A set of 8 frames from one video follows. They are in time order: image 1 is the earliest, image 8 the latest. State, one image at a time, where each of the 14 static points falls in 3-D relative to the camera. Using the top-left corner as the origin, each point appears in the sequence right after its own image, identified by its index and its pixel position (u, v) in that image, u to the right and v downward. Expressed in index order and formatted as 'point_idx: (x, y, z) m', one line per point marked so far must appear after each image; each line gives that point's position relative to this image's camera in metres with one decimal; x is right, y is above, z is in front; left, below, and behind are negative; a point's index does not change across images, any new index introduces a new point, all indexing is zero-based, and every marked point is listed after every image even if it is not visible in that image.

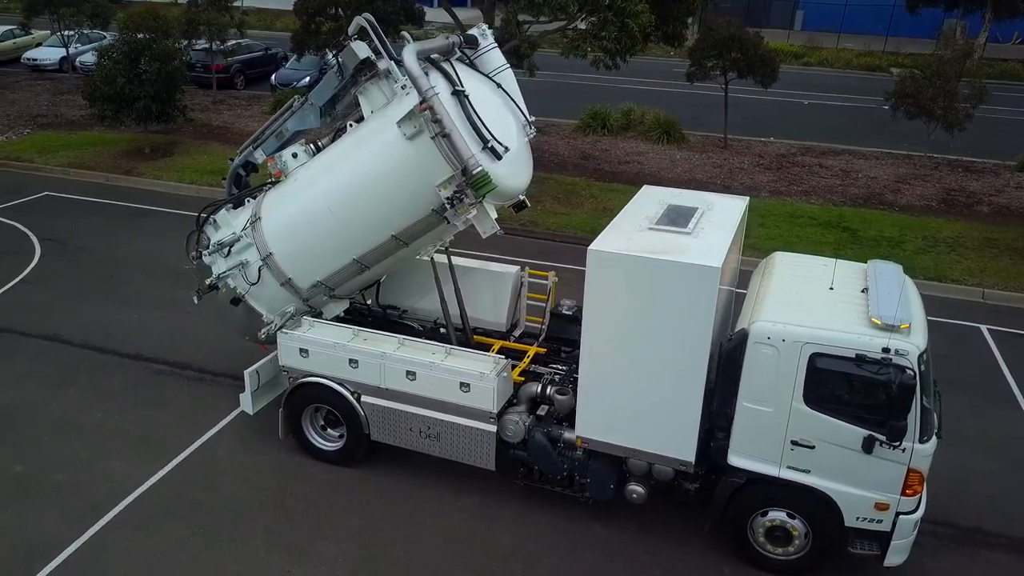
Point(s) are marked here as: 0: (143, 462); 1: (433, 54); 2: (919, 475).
0: (-3.3, -1.6, +7.3) m
1: (-0.6, +1.8, +6.3) m
2: (+2.7, -1.2, +5.4) m
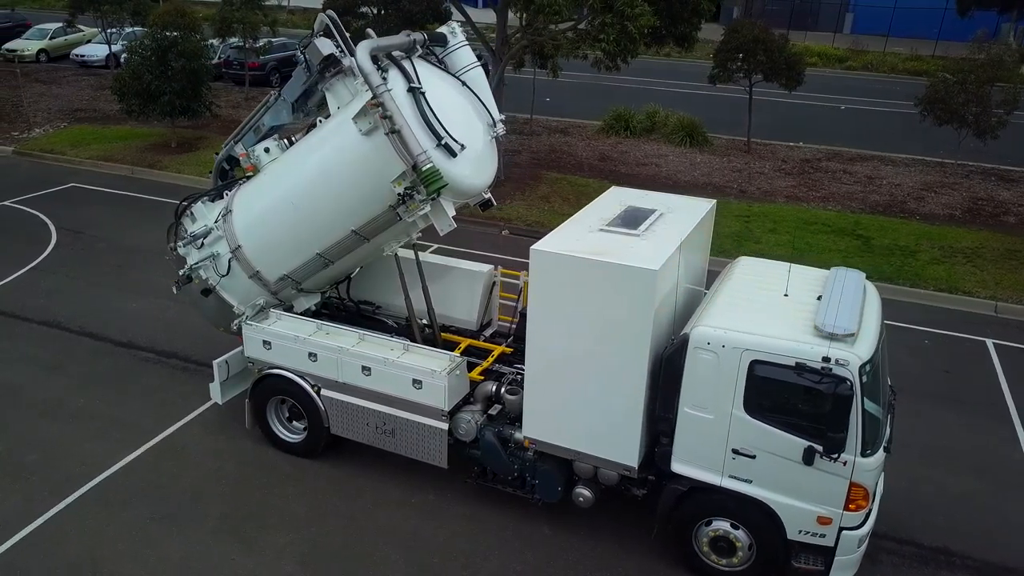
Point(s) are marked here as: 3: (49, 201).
0: (-3.7, -1.5, +7.5) m
1: (-0.9, +1.8, +6.3) m
2: (+2.3, -1.3, +5.2) m
3: (-8.2, +1.5, +14.3) m
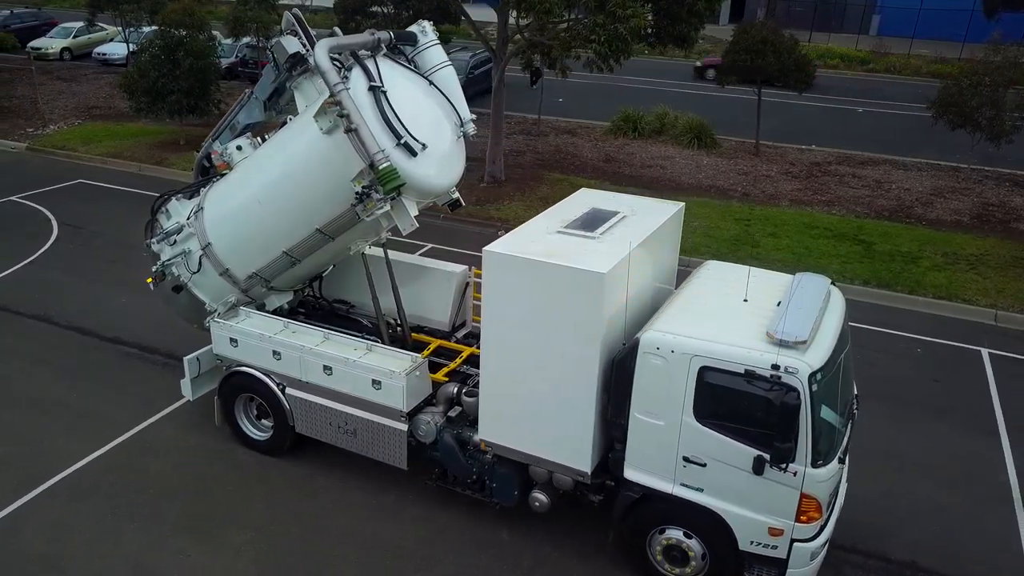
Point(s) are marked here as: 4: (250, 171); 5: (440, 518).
0: (-4.0, -1.4, +7.5) m
1: (-1.2, +1.8, +6.3) m
2: (+1.9, -1.3, +5.1) m
3: (-8.2, +1.6, +14.5) m
4: (-2.2, +1.0, +6.8) m
5: (-0.6, -1.9, +6.5) m
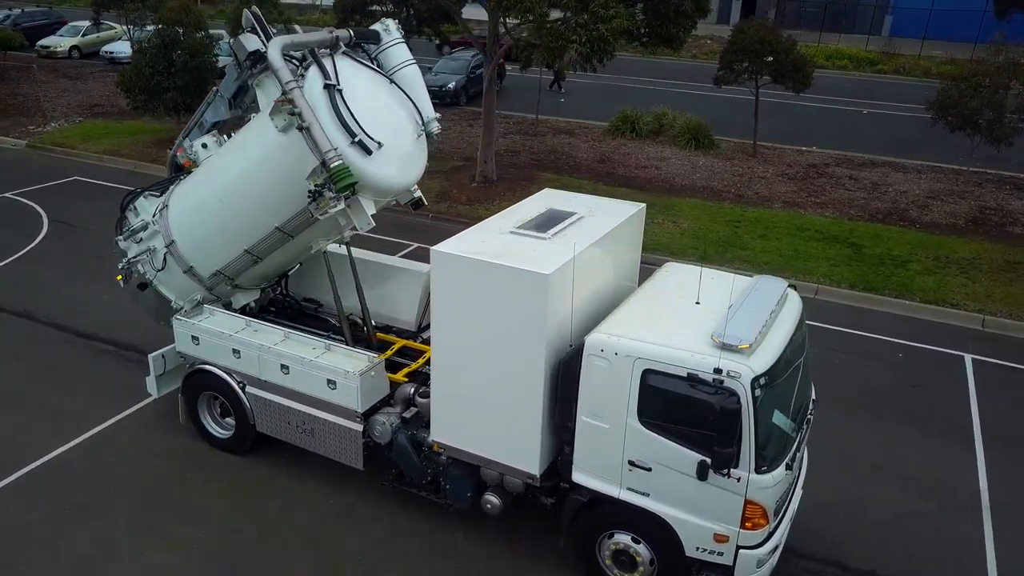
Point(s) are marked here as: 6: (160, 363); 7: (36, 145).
0: (-4.3, -1.4, +7.6) m
1: (-1.5, +1.9, +6.2) m
2: (+1.5, -1.4, +5.0) m
3: (-8.4, +1.7, +14.6) m
4: (-2.5, +1.0, +6.8) m
5: (-0.9, -1.9, +6.5) m
6: (-3.2, -0.7, +7.3) m
7: (-10.6, +3.2, +17.9) m
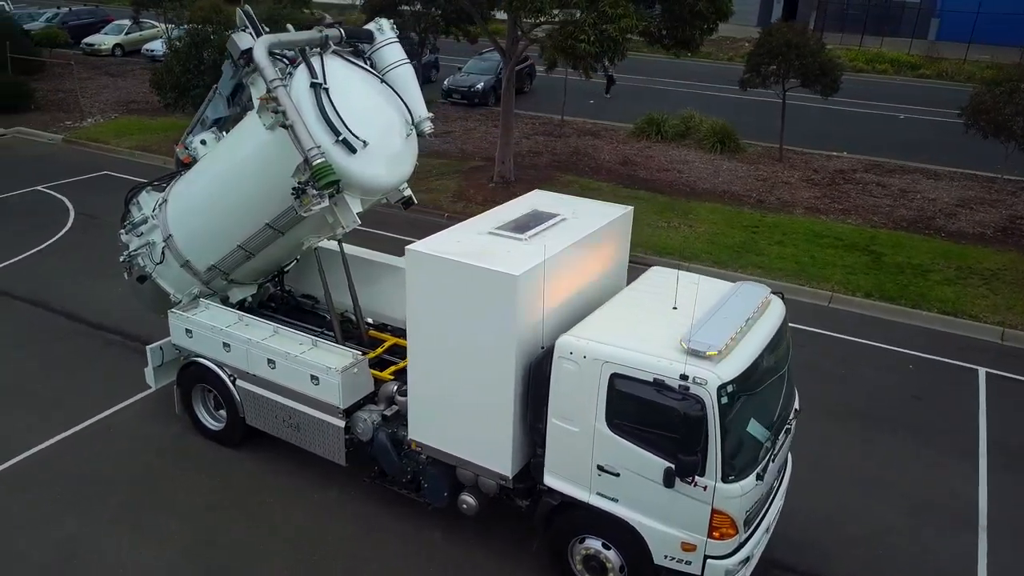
0: (-4.4, -1.3, +7.8) m
1: (-1.6, +1.9, +6.3) m
2: (+1.3, -1.4, +4.9) m
3: (-8.0, +1.9, +15.0) m
4: (-2.6, +1.0, +6.9) m
5: (-1.1, -1.8, +6.5) m
6: (-3.3, -0.6, +7.5) m
7: (-10.0, +3.4, +18.4) m
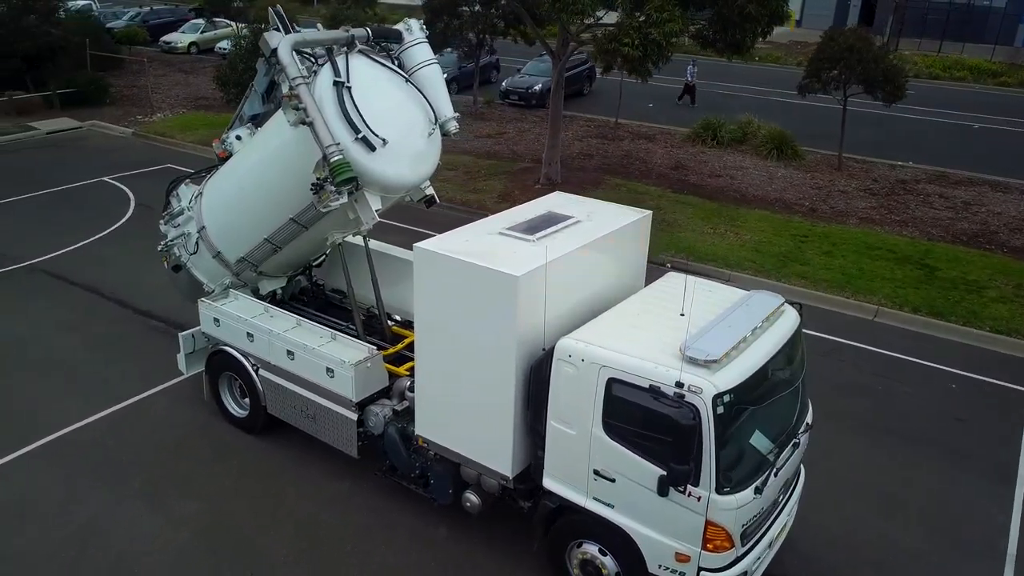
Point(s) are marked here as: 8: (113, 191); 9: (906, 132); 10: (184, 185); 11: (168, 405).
0: (-4.2, -1.2, +8.1) m
1: (-1.5, +1.9, +6.4) m
2: (+1.2, -1.4, +4.8) m
3: (-7.2, +2.1, +15.6) m
4: (-2.4, +1.1, +7.1) m
5: (-1.0, -1.8, +6.6) m
6: (-3.1, -0.5, +7.7) m
7: (-8.8, +3.7, +19.2) m
8: (-7.3, +1.8, +14.9) m
9: (+9.7, +3.9, +19.9) m
10: (-3.2, +1.0, +7.9) m
11: (-3.4, -1.2, +8.1) m
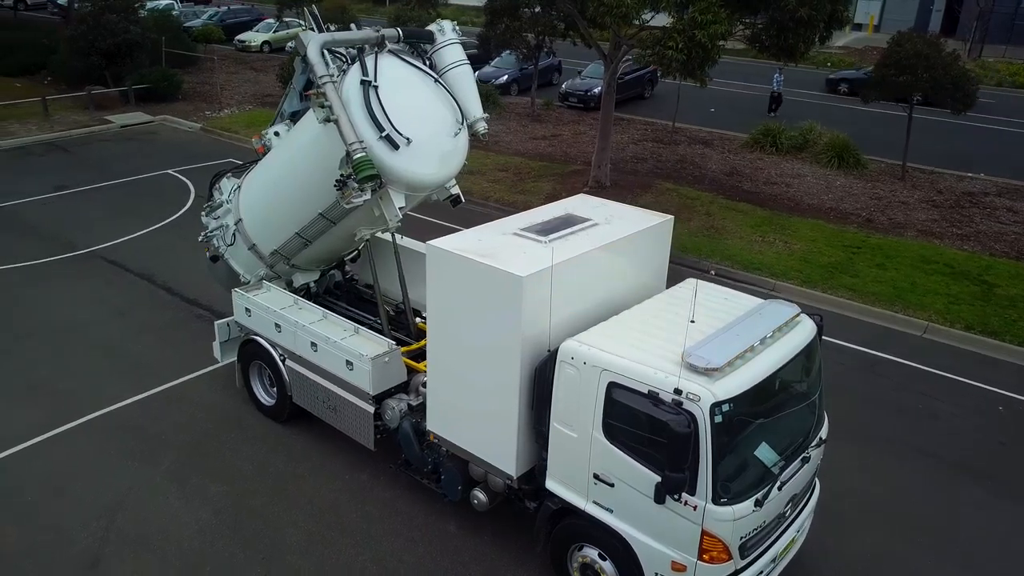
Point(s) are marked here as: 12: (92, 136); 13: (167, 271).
0: (-4.0, -1.0, +8.5) m
1: (-1.2, +2.0, +6.6) m
2: (+1.2, -1.5, +4.7) m
3: (-6.2, +2.3, +16.2) m
4: (-2.2, +1.2, +7.3) m
5: (-0.9, -1.8, +6.7) m
6: (-2.8, -0.4, +8.0) m
7: (-7.5, +3.9, +19.9) m
8: (-6.4, +2.0, +15.4) m
9: (+11.0, +3.5, +19.1) m
10: (-2.9, +1.1, +8.2) m
11: (-3.2, -1.1, +8.4) m
12: (-10.0, +3.6, +19.3) m
13: (-4.8, +0.2, +11.3) m
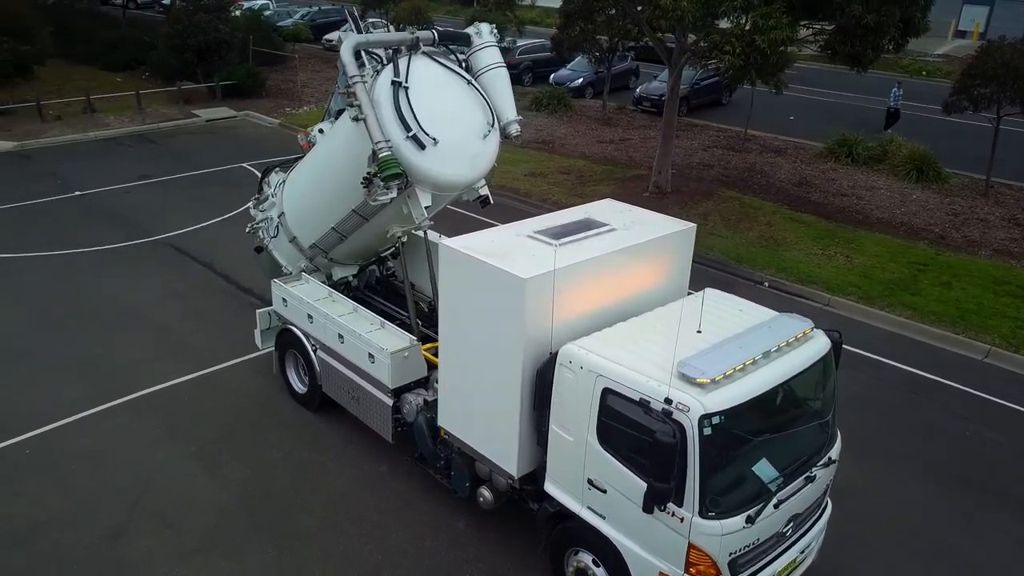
0: (-3.6, -0.9, +8.9) m
1: (-1.0, +2.0, +6.7) m
2: (+1.1, -1.5, +4.7) m
3: (-4.9, +2.5, +16.8) m
4: (-1.9, +1.3, +7.6) m
5: (-0.8, -1.7, +6.8) m
6: (-2.5, -0.3, +8.3) m
7: (-5.8, +4.1, +20.6) m
8: (-5.2, +2.2, +16.1) m
9: (+12.5, +2.9, +18.0) m
10: (-2.5, +1.2, +8.5) m
11: (-2.9, -0.9, +8.7) m
12: (-8.4, +4.0, +20.3) m
13: (-4.1, +0.4, +11.8) m
